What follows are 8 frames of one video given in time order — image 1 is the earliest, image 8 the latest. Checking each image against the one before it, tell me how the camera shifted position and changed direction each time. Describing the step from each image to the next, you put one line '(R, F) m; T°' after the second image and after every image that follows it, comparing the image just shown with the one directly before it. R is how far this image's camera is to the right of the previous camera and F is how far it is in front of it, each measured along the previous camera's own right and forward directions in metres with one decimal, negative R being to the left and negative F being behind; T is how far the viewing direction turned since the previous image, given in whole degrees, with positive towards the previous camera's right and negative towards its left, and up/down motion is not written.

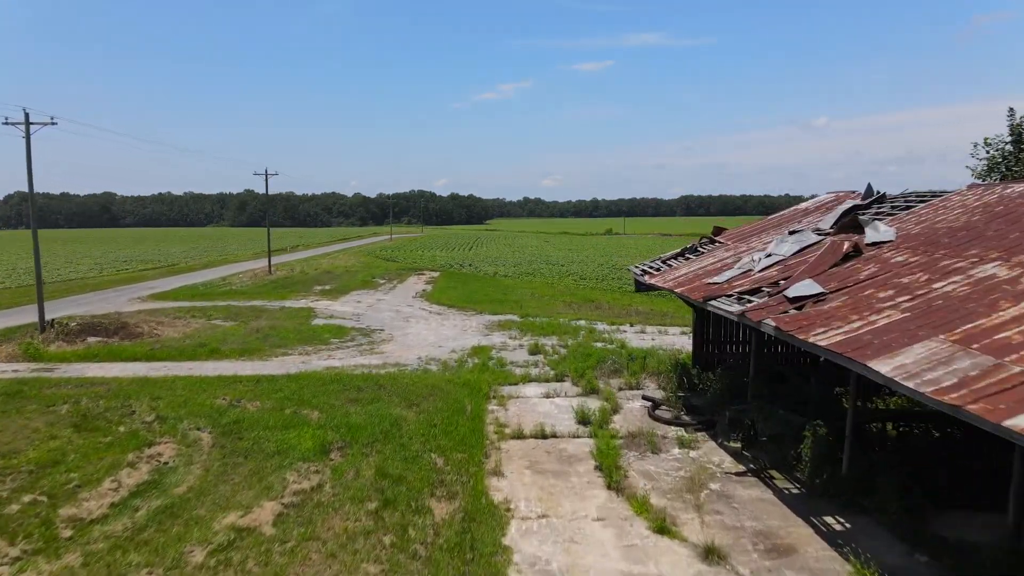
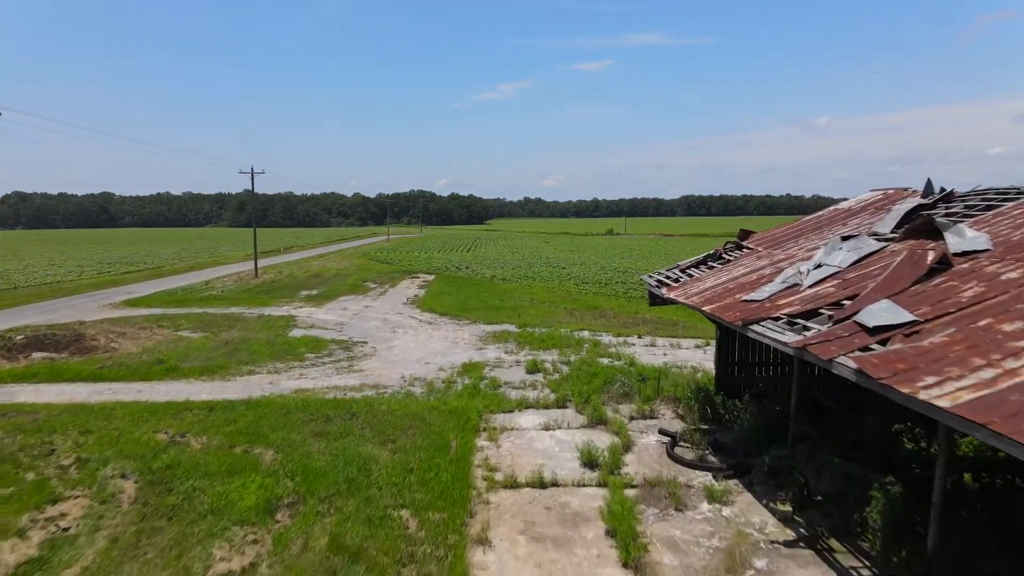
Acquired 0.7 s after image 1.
(+0.1, +1.7) m; 0°
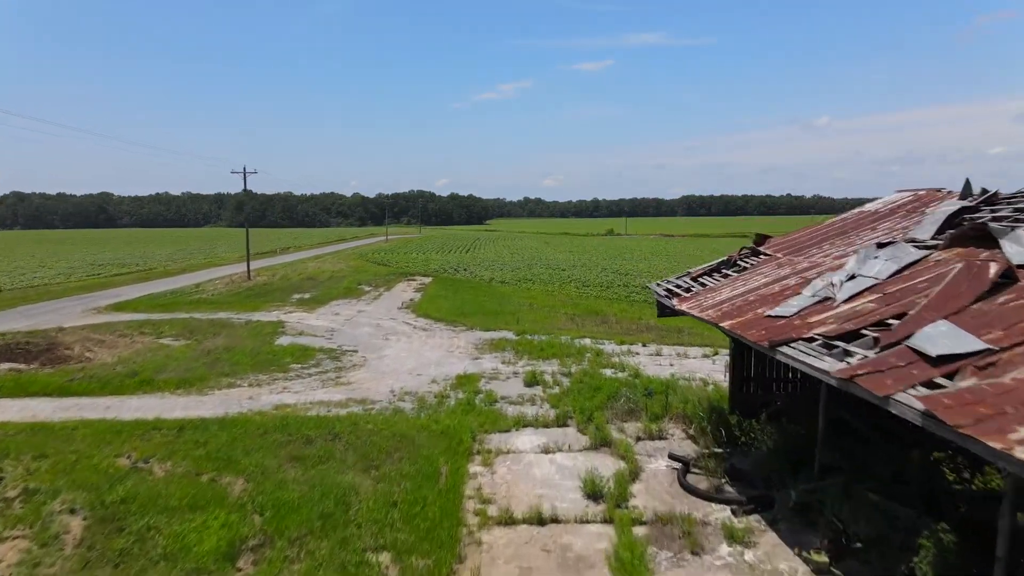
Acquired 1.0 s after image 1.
(0.0, +0.8) m; 0°
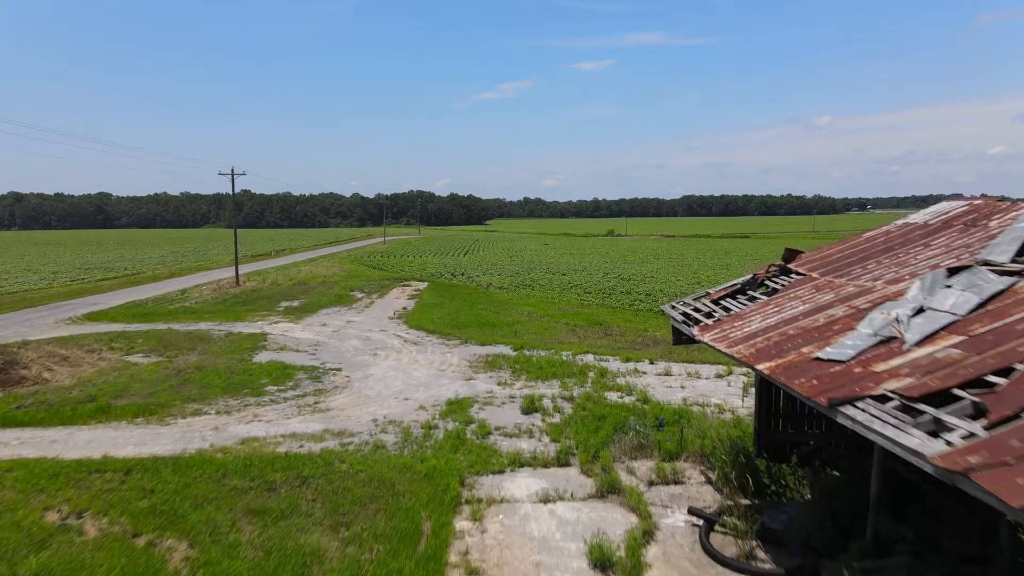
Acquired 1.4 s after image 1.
(+0.1, +1.2) m; 0°
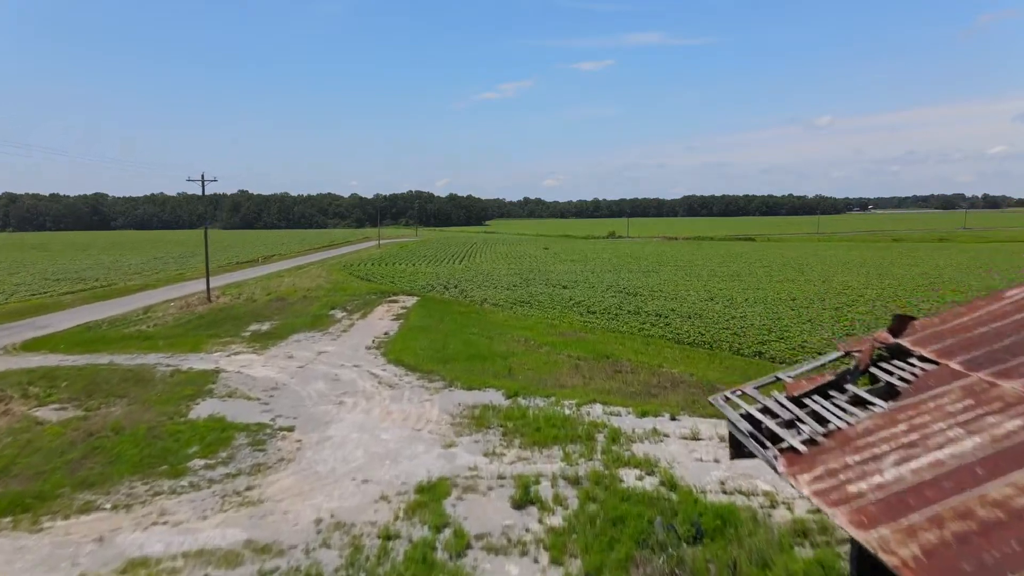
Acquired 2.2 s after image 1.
(+0.1, +2.7) m; 0°
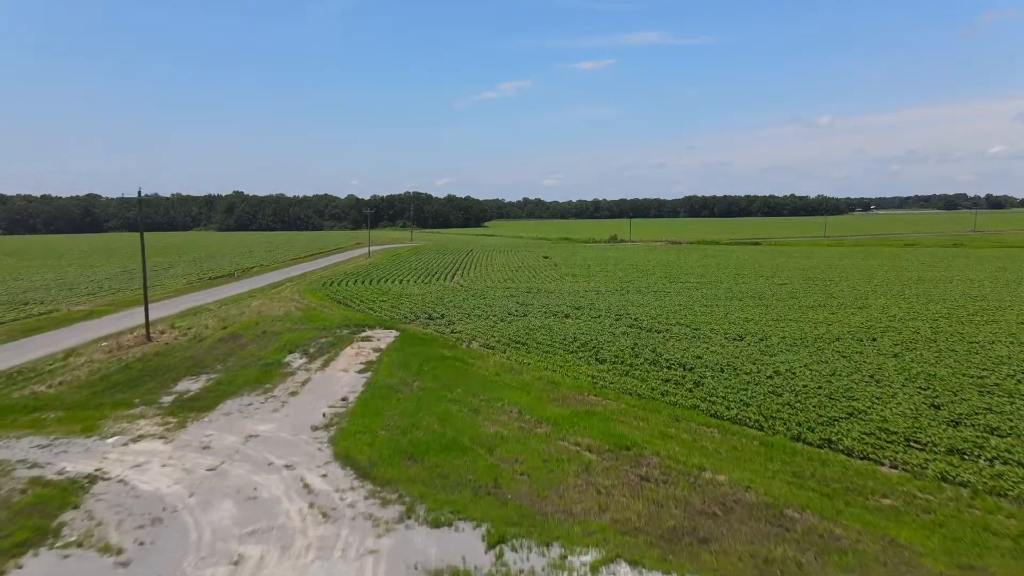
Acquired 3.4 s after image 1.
(+0.2, +4.5) m; 0°
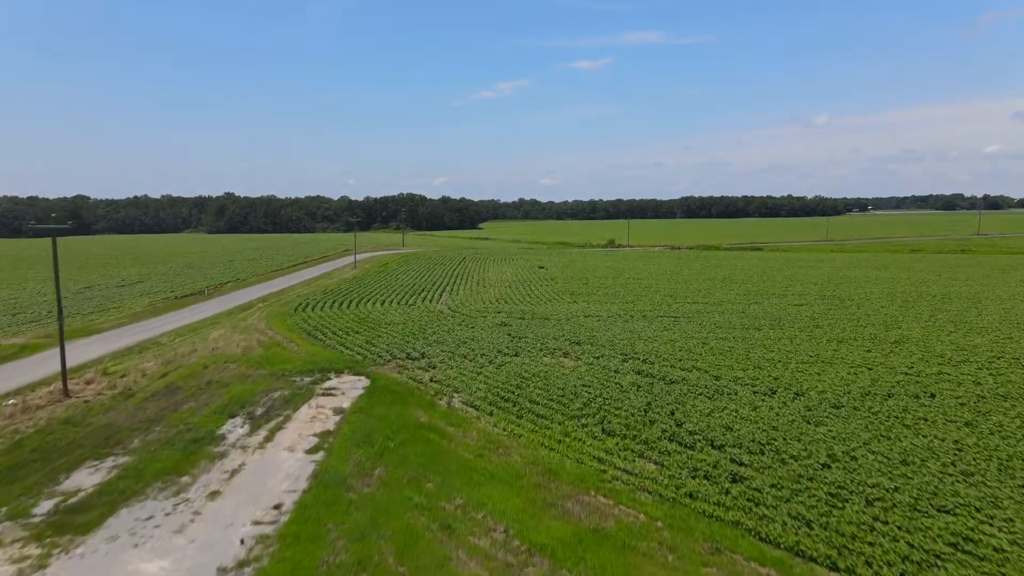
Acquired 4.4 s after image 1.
(+0.2, +4.0) m; 0°
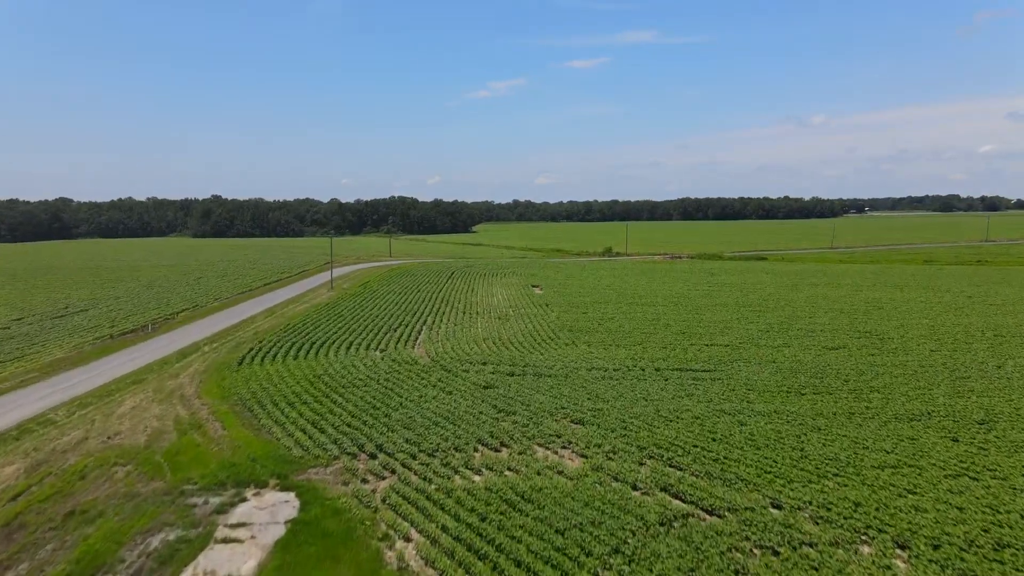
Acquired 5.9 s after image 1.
(+0.3, +6.4) m; 0°
